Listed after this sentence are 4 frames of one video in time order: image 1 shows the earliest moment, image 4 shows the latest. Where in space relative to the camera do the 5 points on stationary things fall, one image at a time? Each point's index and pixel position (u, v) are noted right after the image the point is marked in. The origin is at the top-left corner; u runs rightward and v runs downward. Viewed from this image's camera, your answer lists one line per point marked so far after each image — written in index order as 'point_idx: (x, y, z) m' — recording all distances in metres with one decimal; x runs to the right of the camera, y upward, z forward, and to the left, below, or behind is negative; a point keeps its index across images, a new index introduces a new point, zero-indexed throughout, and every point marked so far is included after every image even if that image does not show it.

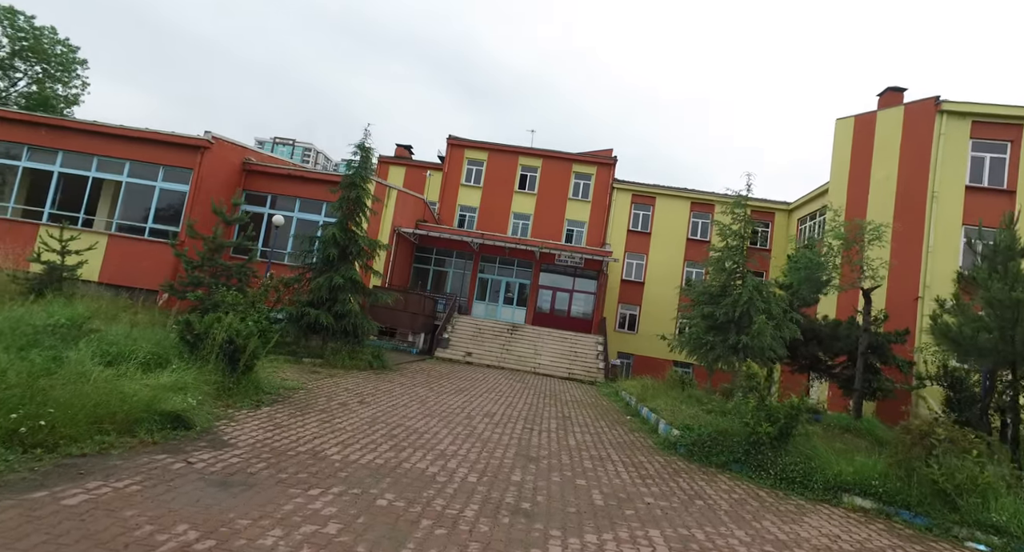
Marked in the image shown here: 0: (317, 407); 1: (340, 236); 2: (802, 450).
0: (-2.8, -1.9, +7.9) m
1: (-4.4, +1.0, +14.0) m
2: (+3.7, -2.2, +7.1) m
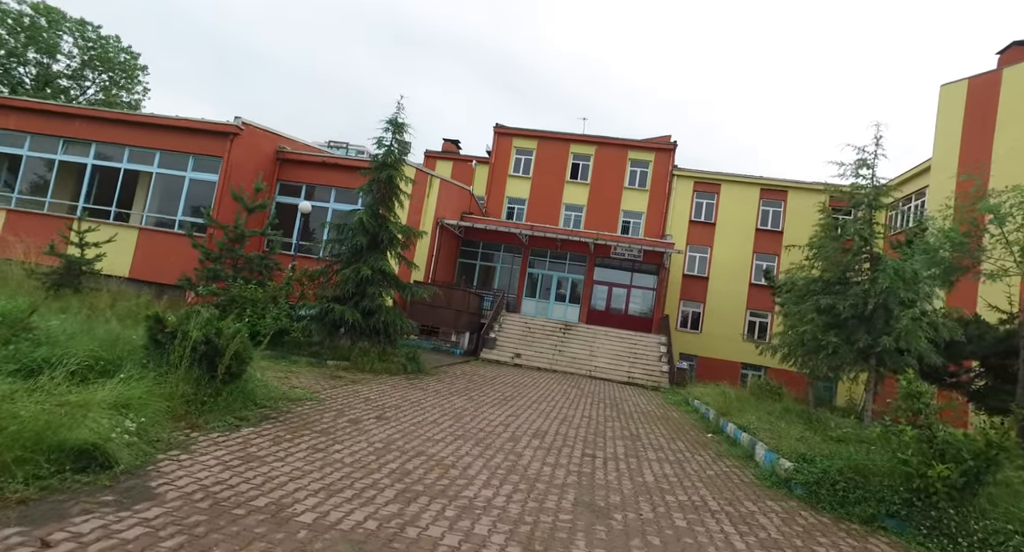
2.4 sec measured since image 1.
0: (-2.2, -1.7, +6.2) m
1: (-3.2, +1.2, +12.4) m
2: (+4.3, -2.0, +4.8) m
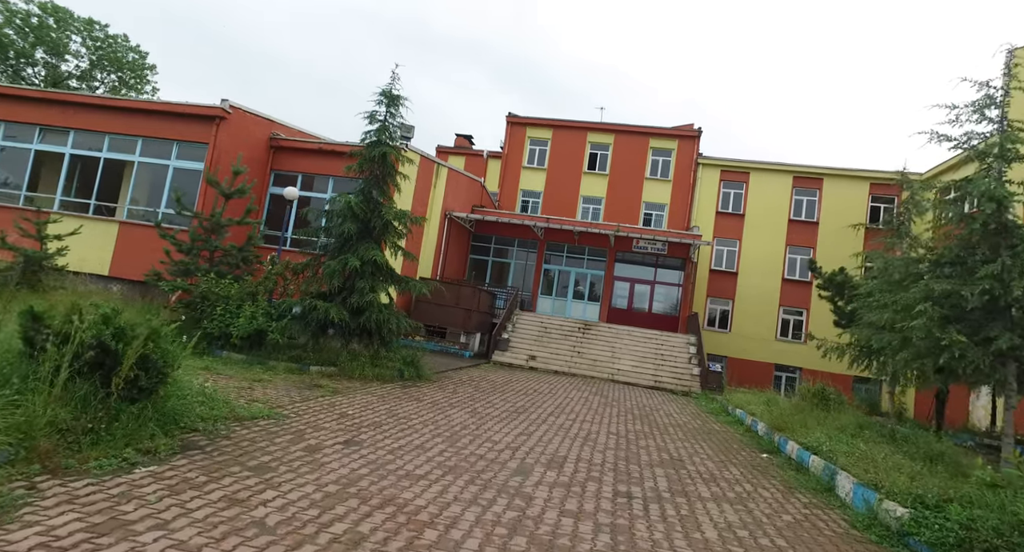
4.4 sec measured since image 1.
0: (-2.1, -1.5, +4.6) m
1: (-3.0, +1.3, +10.8) m
2: (+4.3, -1.8, +3.0) m
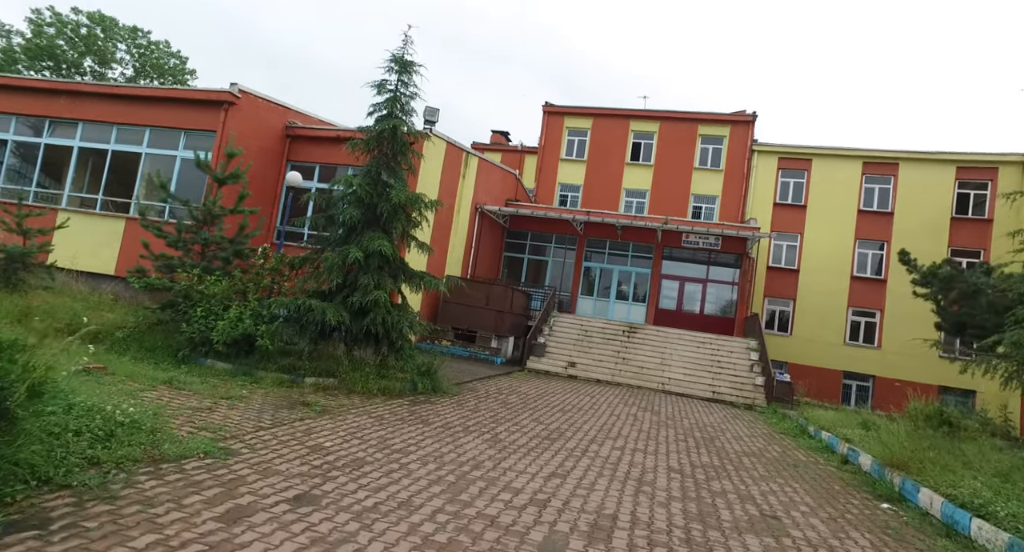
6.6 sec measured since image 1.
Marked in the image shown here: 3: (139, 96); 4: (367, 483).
0: (-2.0, -1.4, +3.0) m
1: (-2.5, +1.4, +9.2) m
2: (+4.2, -1.6, +0.9) m
3: (-10.1, +4.8, +14.8) m
4: (-1.1, -1.7, +4.5) m
